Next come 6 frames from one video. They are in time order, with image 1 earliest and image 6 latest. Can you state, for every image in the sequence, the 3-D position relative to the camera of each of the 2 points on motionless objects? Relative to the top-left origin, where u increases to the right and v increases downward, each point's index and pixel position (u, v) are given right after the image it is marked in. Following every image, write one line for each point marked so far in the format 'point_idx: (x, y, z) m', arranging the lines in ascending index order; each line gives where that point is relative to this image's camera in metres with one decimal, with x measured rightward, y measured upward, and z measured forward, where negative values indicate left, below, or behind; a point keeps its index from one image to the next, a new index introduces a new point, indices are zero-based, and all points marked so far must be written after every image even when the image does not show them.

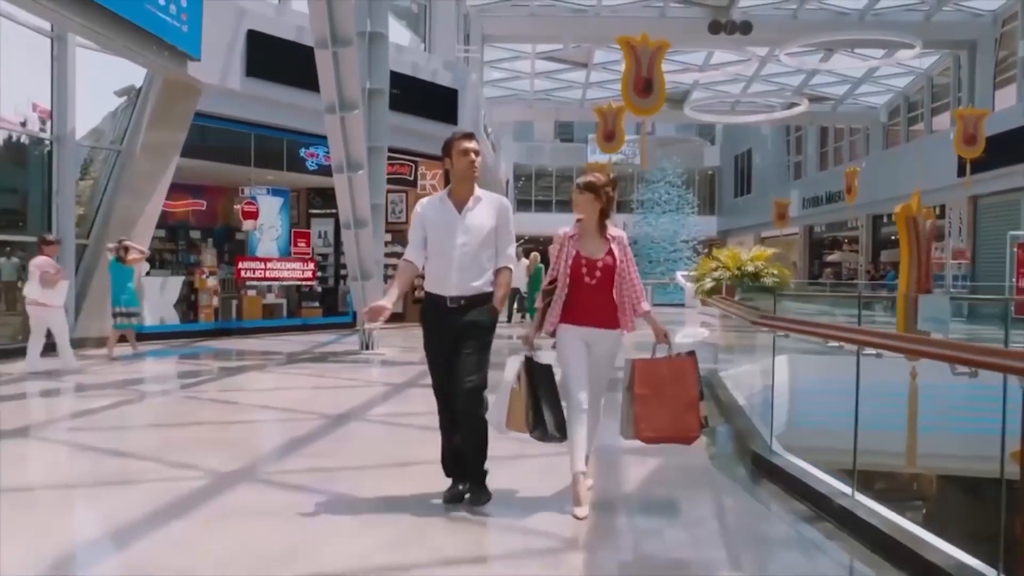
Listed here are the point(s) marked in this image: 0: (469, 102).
0: (-0.8, +3.6, +18.7) m
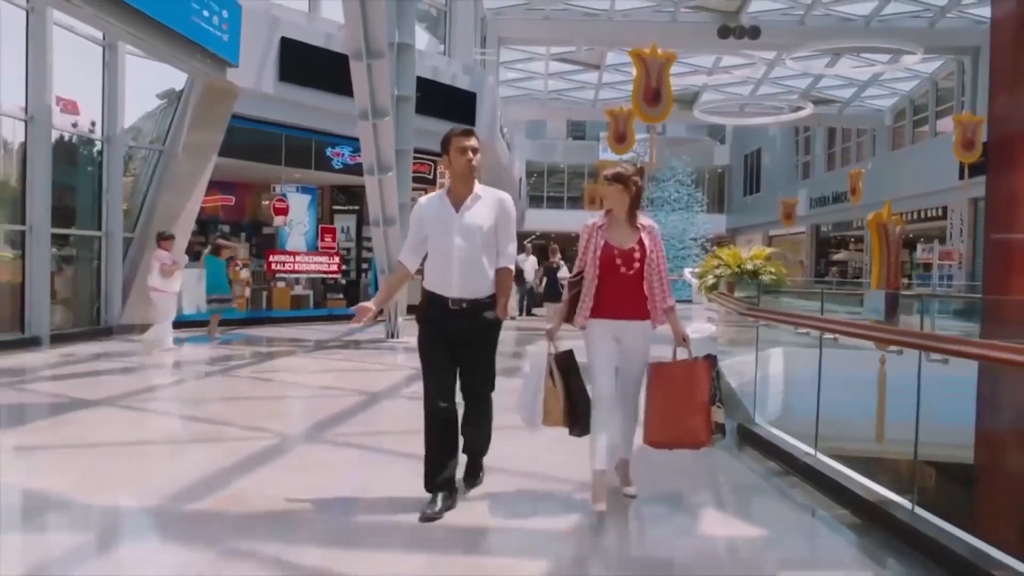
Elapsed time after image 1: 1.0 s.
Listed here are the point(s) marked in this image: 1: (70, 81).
0: (-0.5, +3.7, +19.5) m
1: (-5.3, +2.5, +11.7) m
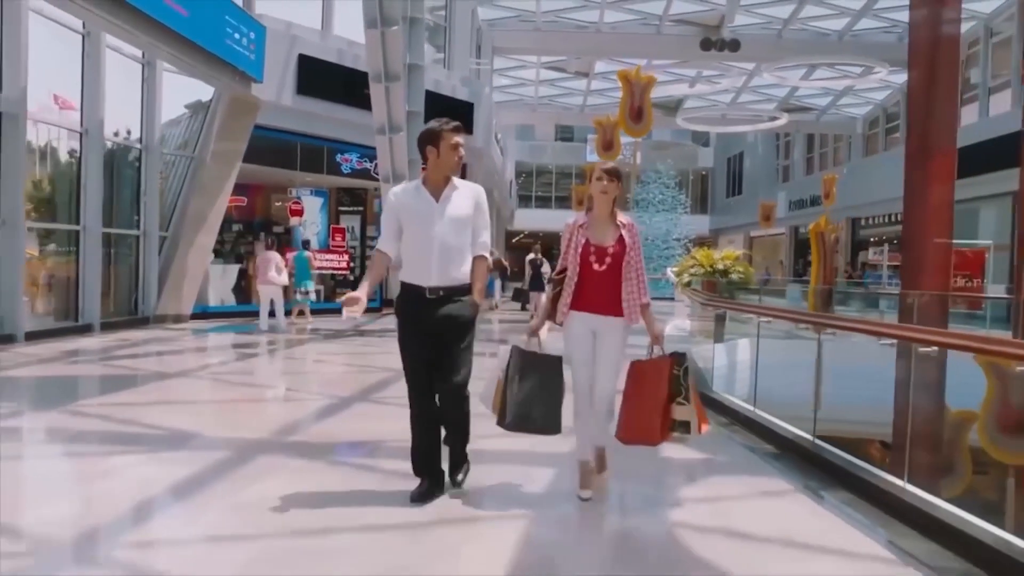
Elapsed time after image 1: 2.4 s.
0: (-0.6, +3.8, +20.9) m
1: (-5.4, +2.6, +13.1) m
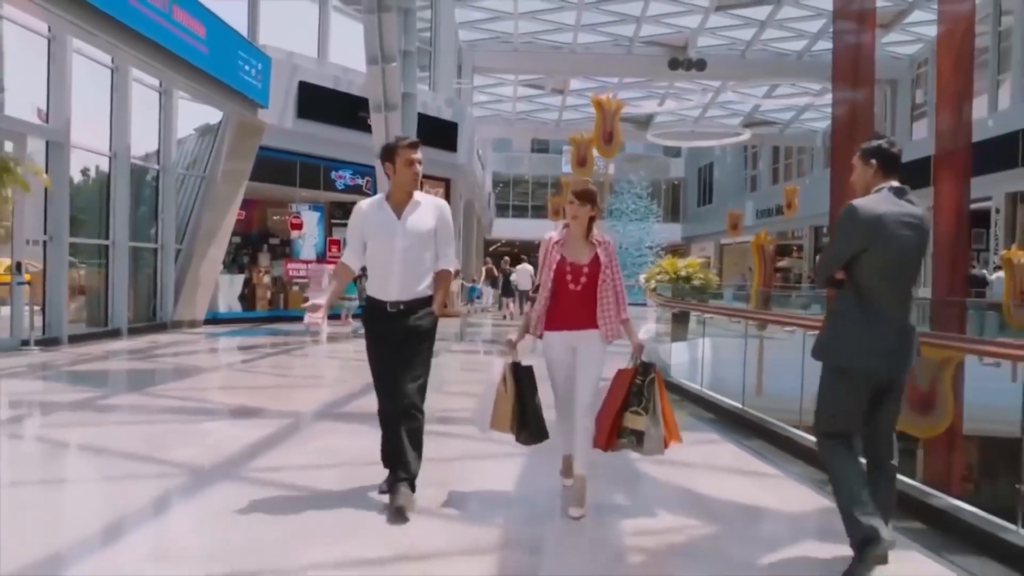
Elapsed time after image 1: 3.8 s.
0: (-1.1, +3.6, +22.4) m
1: (-5.6, +2.5, +14.4) m
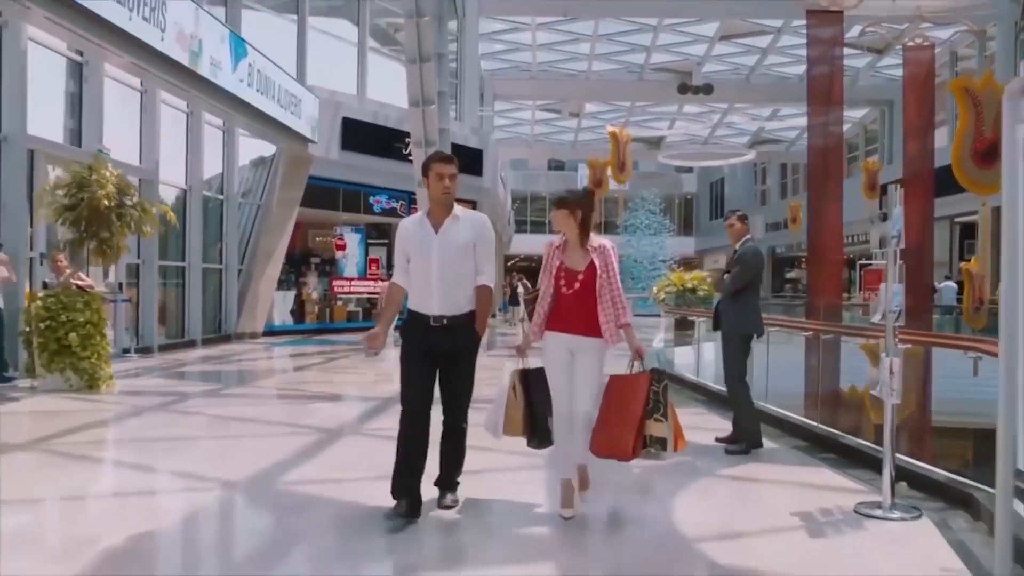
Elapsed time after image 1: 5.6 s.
0: (-0.6, +3.3, +24.3) m
1: (-5.2, +2.2, +16.4) m
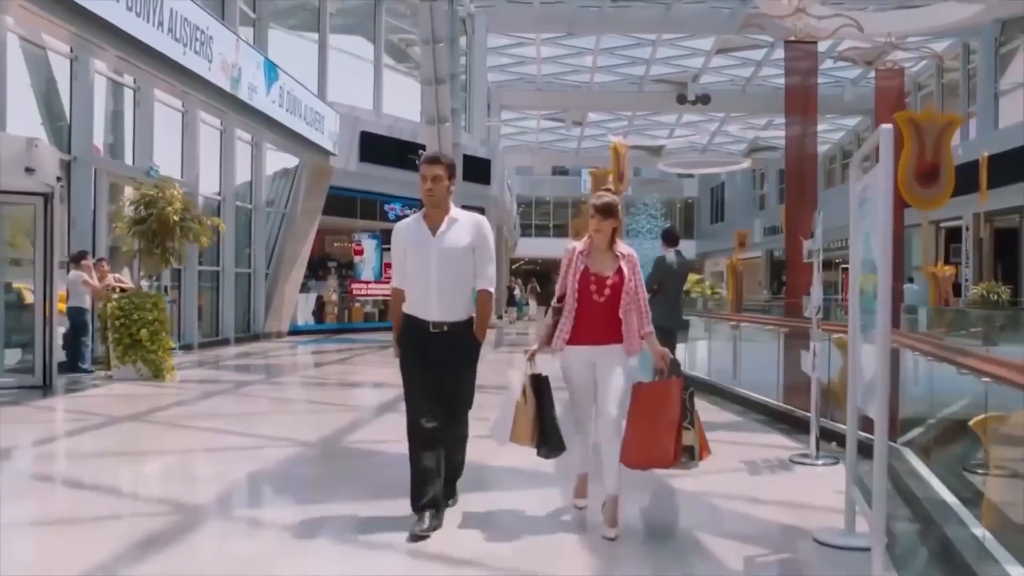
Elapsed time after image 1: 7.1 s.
0: (-0.4, +3.3, +25.6) m
1: (-5.1, +2.1, +17.7) m
